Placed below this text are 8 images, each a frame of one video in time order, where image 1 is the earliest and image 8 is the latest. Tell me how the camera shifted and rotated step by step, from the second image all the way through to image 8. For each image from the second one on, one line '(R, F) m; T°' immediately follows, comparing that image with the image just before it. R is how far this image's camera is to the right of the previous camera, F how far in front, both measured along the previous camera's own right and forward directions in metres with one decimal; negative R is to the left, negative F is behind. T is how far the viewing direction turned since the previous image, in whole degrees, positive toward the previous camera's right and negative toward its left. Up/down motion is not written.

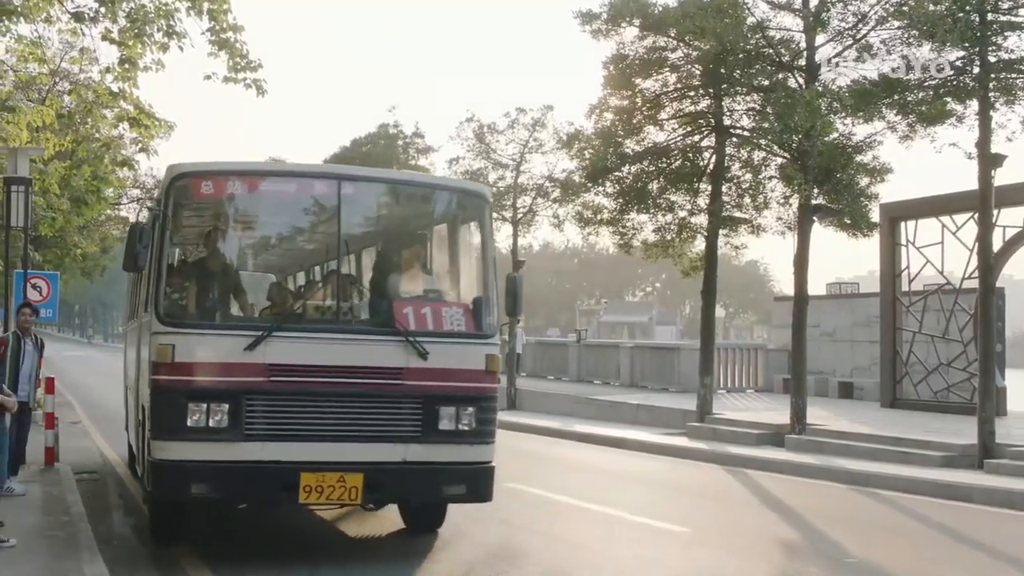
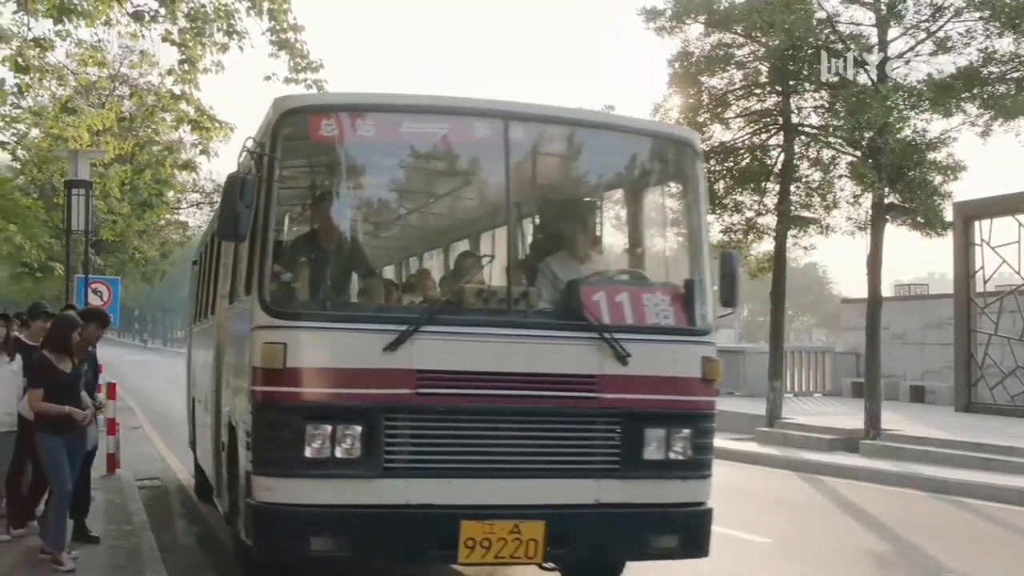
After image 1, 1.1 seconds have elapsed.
(-0.8, +2.3) m; -2°
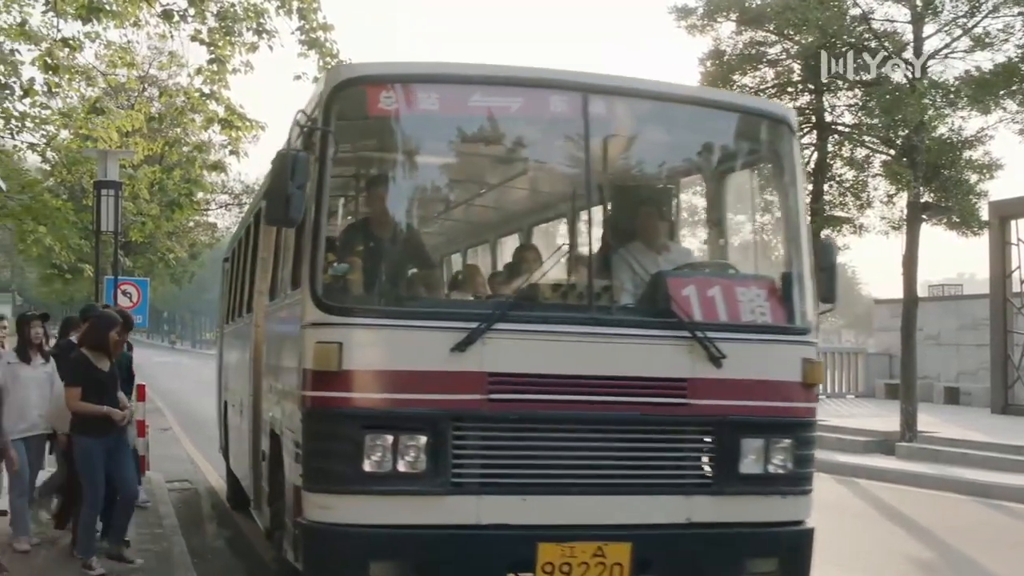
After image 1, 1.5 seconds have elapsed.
(-0.2, +0.8) m; -1°
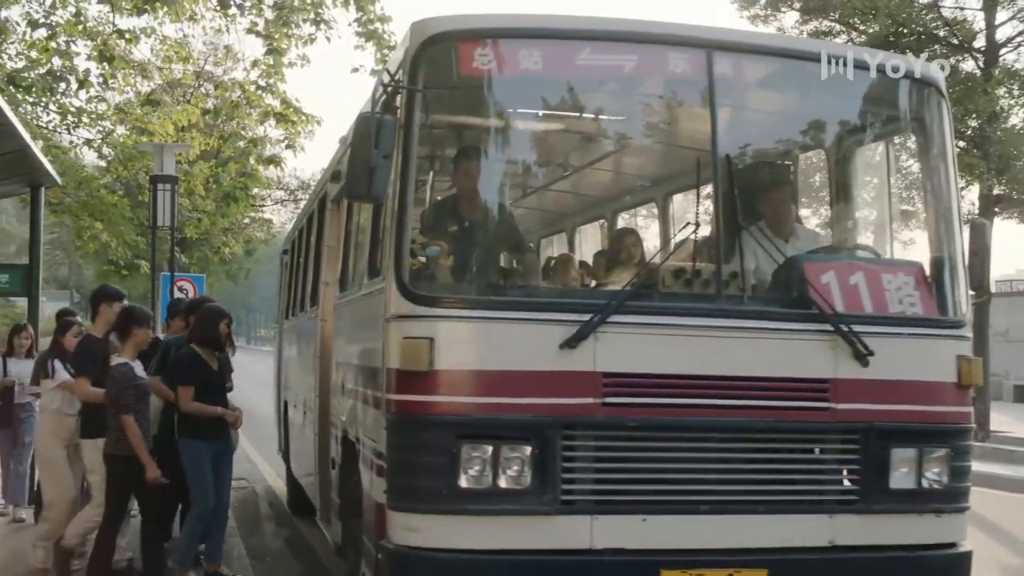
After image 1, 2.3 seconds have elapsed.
(-0.2, +0.8) m; -2°
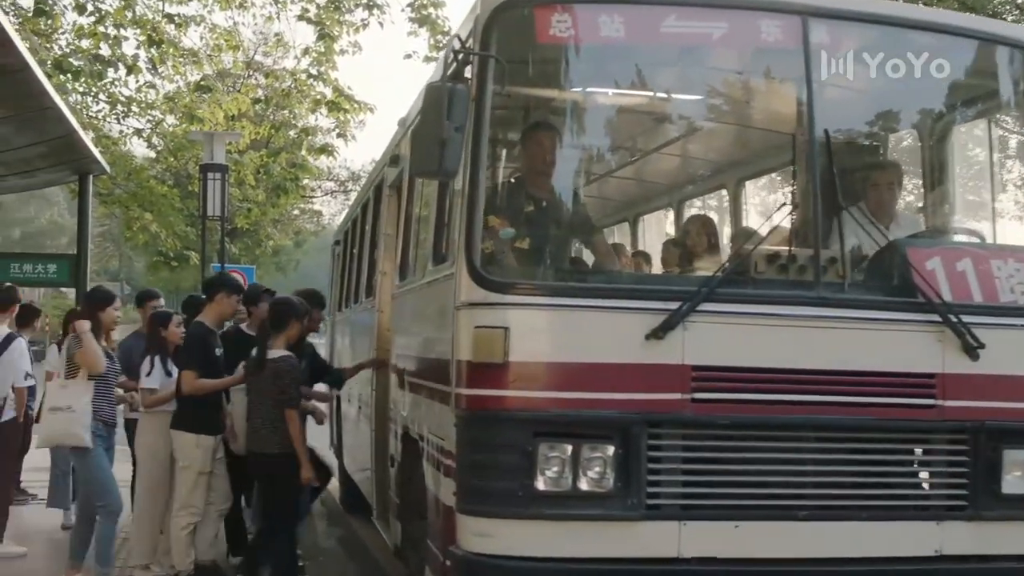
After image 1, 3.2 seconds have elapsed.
(-0.1, +0.4) m; -2°
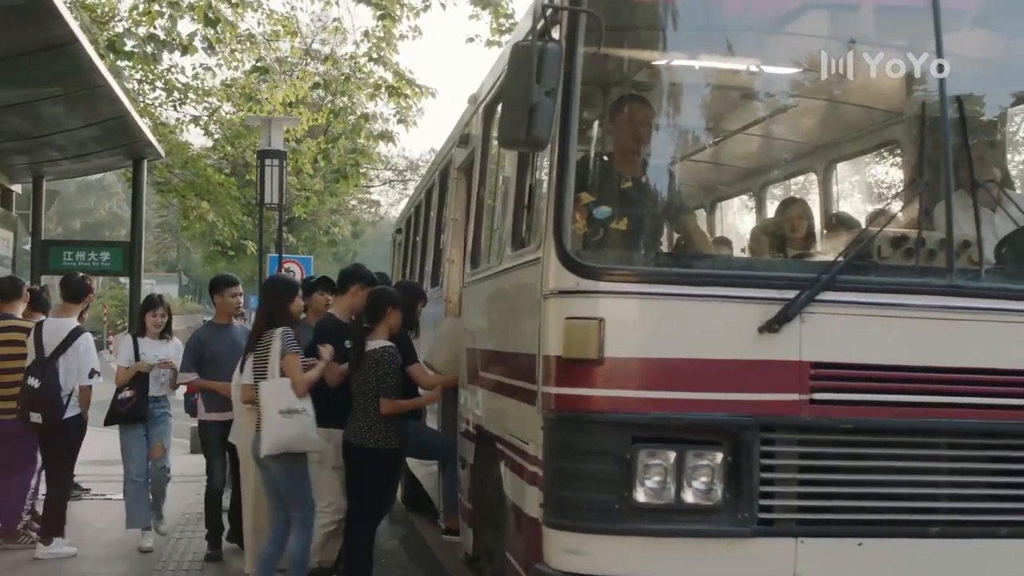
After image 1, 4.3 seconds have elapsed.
(-0.1, +0.5) m; -2°
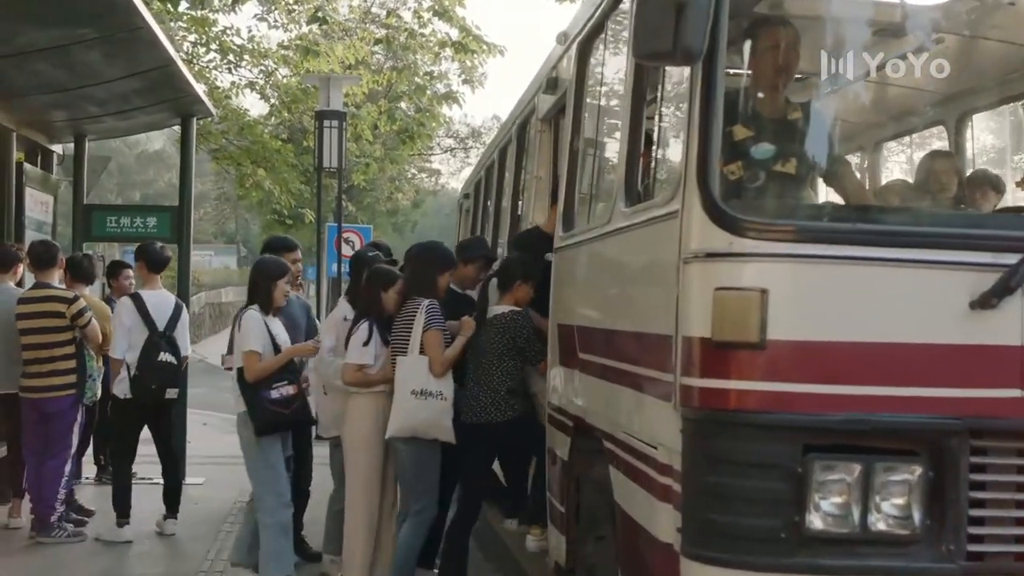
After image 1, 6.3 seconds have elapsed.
(-0.2, +0.9) m; -2°
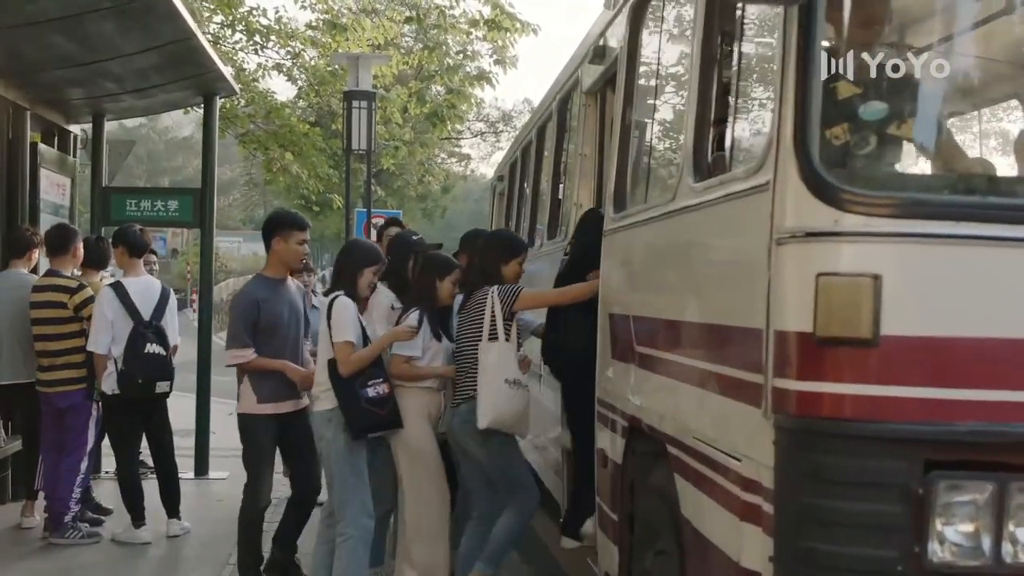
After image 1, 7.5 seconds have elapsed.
(-0.1, +0.5) m; -1°
